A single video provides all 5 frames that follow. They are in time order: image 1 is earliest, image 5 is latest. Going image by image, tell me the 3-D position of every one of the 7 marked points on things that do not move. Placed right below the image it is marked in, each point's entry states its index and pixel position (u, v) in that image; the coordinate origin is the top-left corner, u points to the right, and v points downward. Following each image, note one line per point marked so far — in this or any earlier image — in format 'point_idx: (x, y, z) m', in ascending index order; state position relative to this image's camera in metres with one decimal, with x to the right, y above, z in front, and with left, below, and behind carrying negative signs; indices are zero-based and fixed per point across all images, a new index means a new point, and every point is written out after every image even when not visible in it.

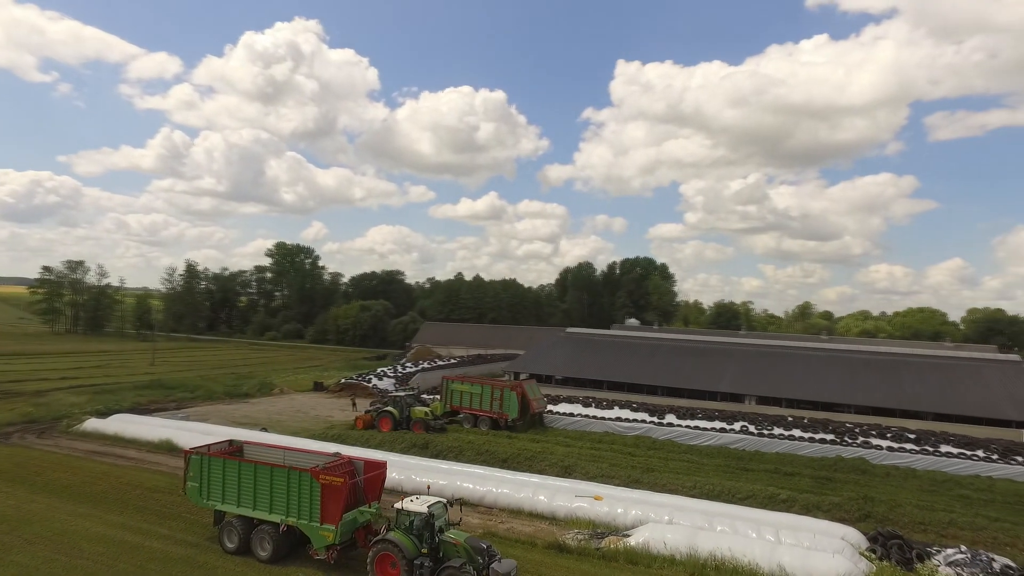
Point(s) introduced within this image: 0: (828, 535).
0: (+6.7, -5.2, +13.0) m
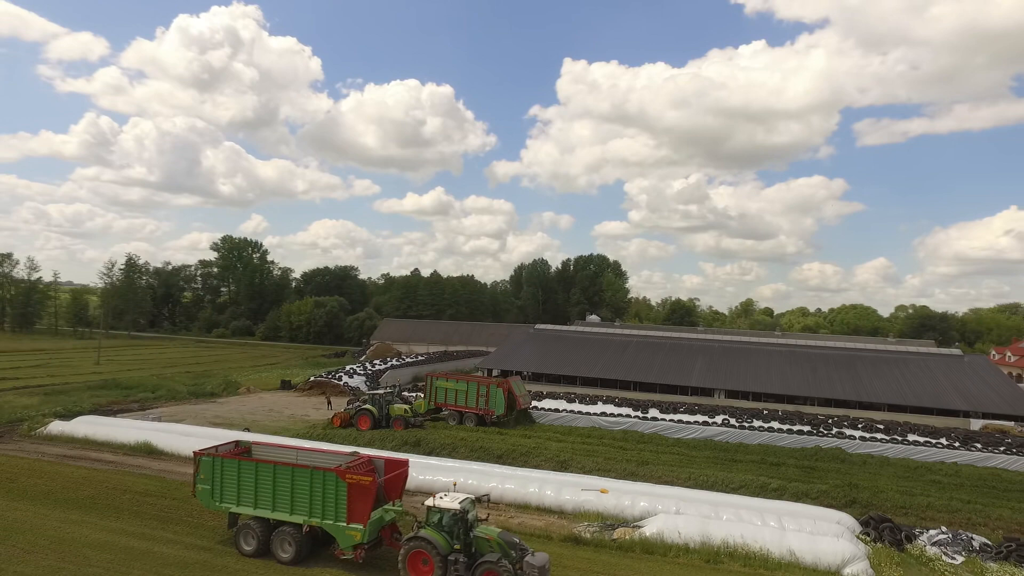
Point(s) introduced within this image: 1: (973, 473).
0: (+7.0, -5.2, +13.8) m
1: (+13.3, -5.3, +17.7) m
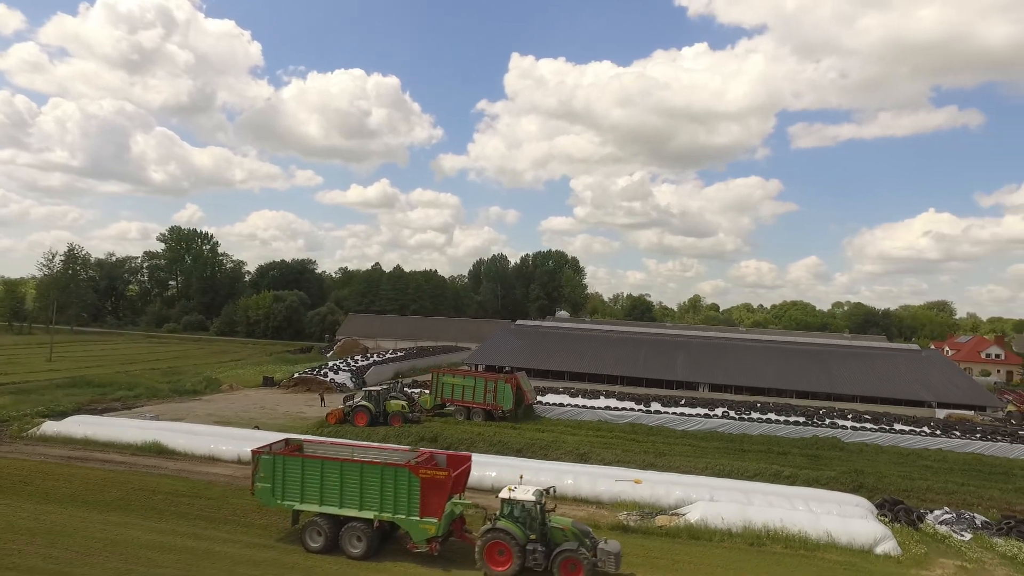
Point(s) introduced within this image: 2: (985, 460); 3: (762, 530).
0: (+8.1, -5.2, +14.9) m
1: (+14.0, -5.4, +19.3) m
2: (+14.8, -5.4, +19.3) m
3: (+5.5, -5.4, +13.6) m
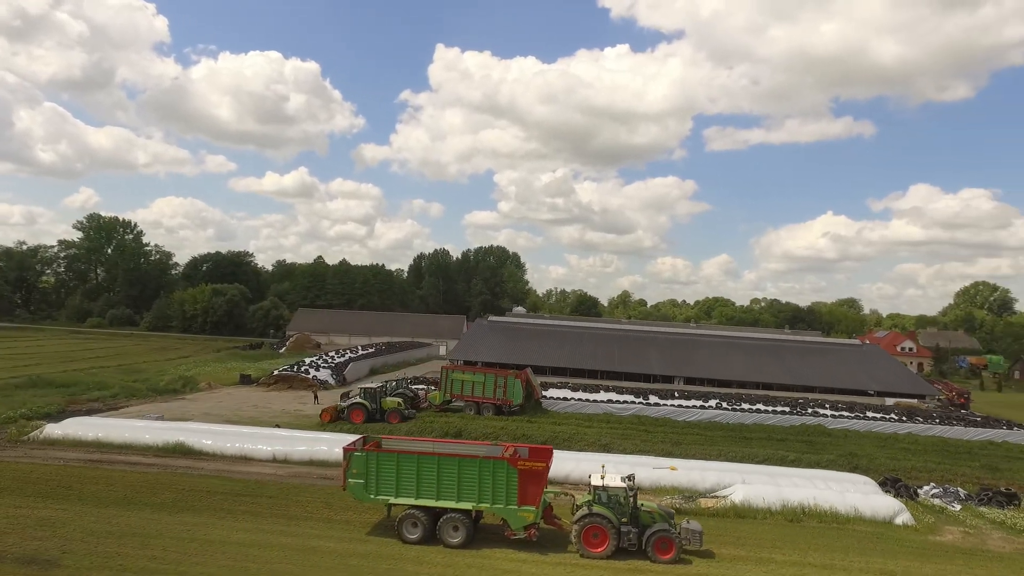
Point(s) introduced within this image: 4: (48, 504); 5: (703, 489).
0: (+9.5, -5.4, +17.0) m
1: (+14.9, -5.5, +22.0) m
2: (+15.7, -5.5, +22.1) m
3: (+7.1, -5.5, +15.3) m
4: (-10.7, -5.0, +14.2) m
5: (+5.2, -5.5, +16.8) m
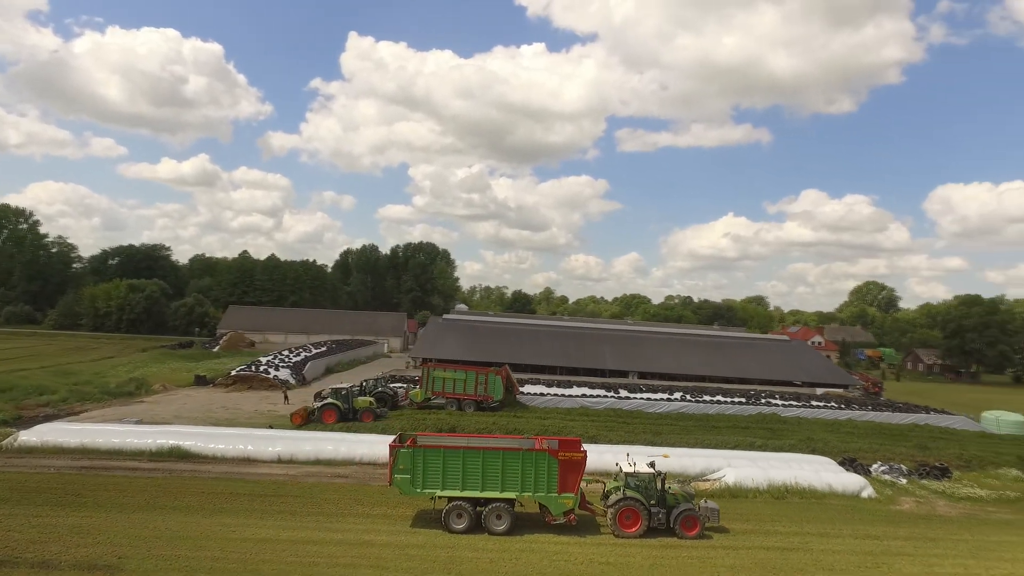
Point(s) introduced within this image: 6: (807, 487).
0: (+9.8, -5.5, +19.3) m
1: (+14.3, -5.6, +25.0) m
2: (+15.1, -5.6, +25.2) m
3: (+7.6, -5.6, +17.3) m
4: (-9.9, -5.0, +13.8) m
5: (+5.5, -5.6, +18.5) m
6: (+8.2, -5.6, +17.3) m
